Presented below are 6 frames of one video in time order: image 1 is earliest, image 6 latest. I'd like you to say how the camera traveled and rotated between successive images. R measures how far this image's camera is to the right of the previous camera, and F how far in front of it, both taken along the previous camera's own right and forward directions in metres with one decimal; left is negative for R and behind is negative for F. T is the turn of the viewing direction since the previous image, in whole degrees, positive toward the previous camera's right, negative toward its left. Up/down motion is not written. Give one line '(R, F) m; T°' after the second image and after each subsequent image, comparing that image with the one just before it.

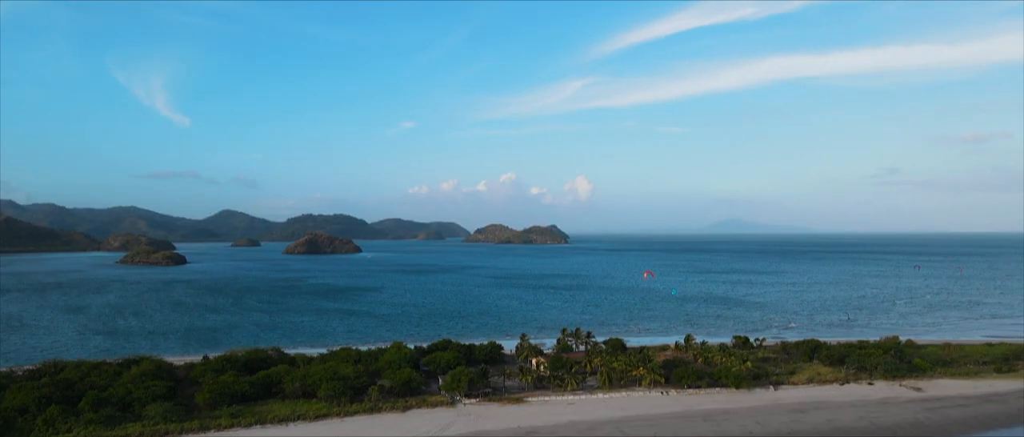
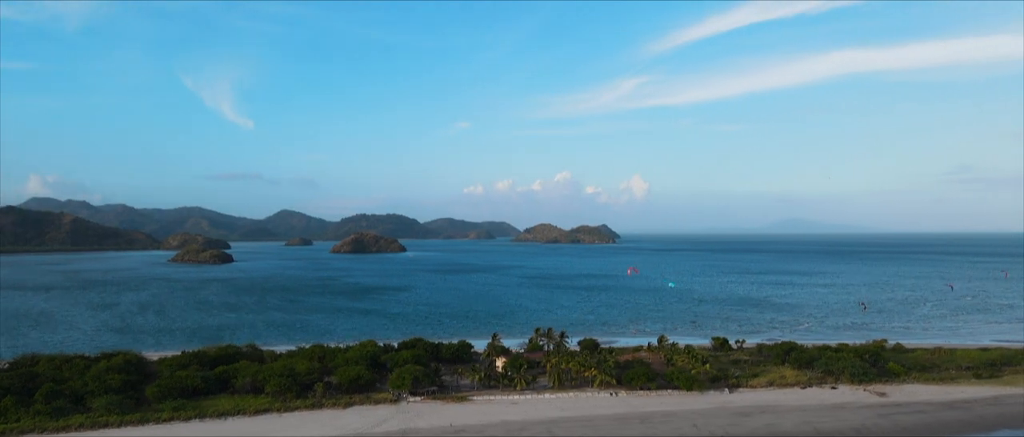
(+3.1, -0.1) m; -4°
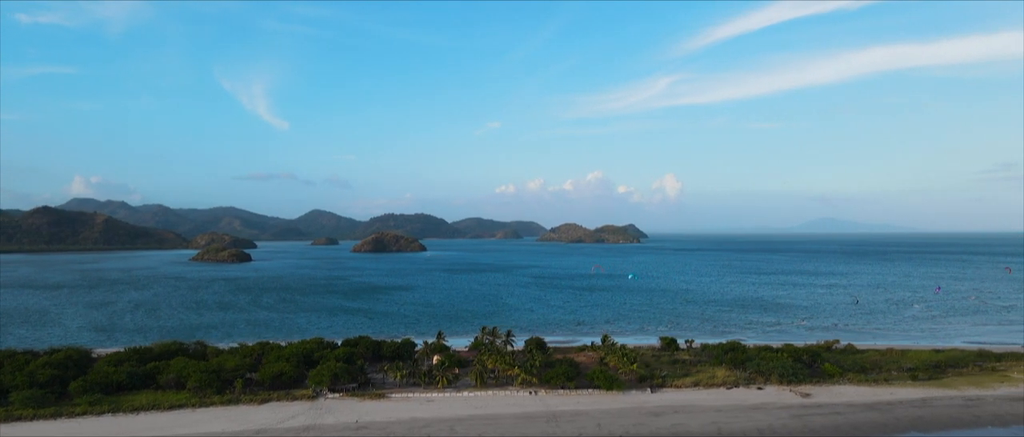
(+3.4, -0.1) m; -2°
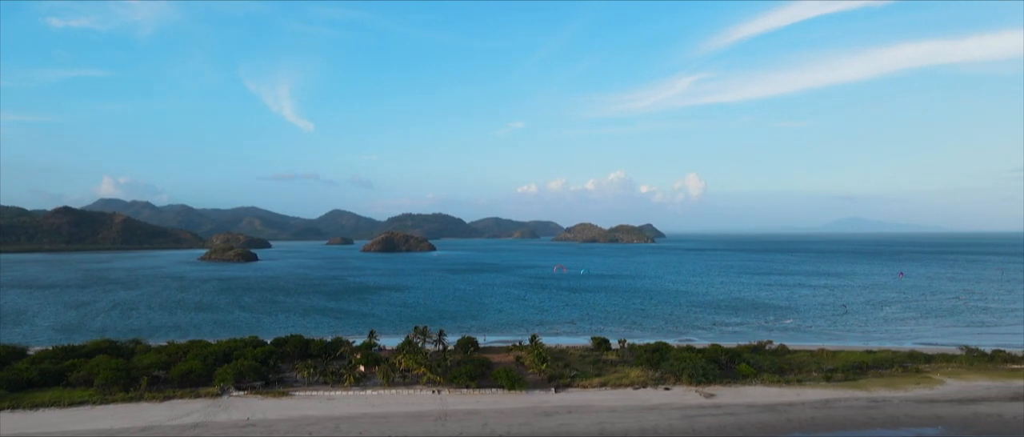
(+3.6, -0.1) m; -1°
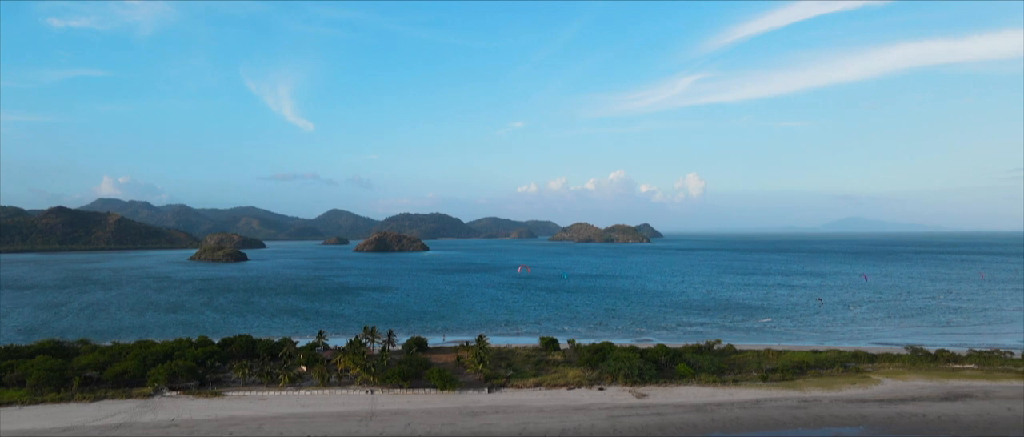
(+2.1, -0.1) m; 0°
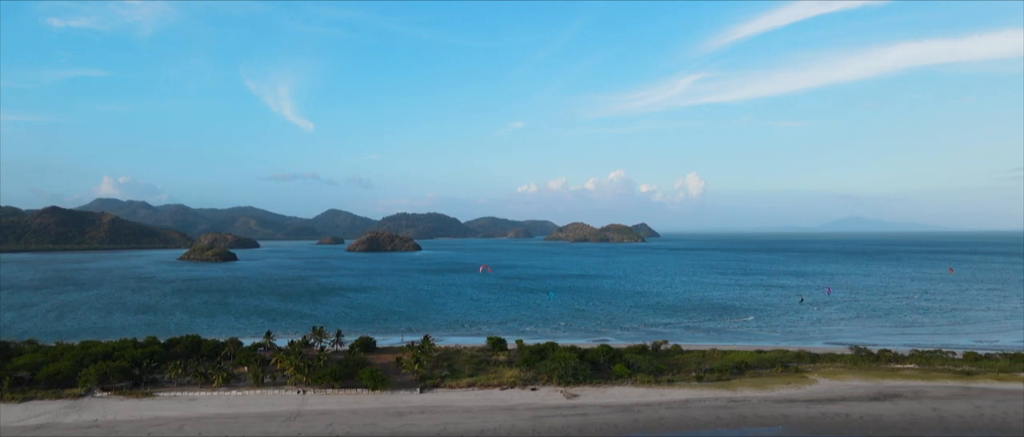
(+2.2, -0.1) m; 0°
